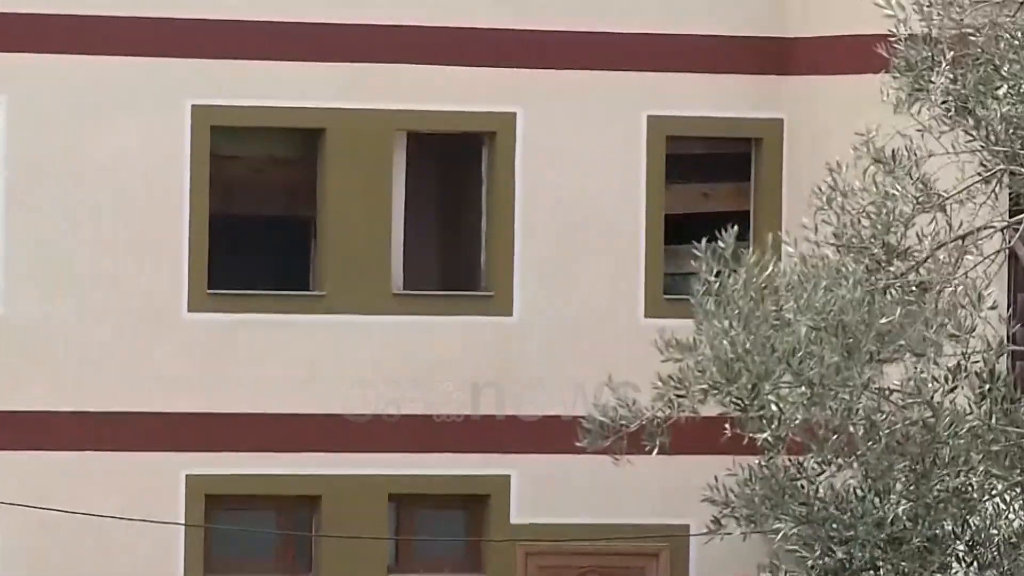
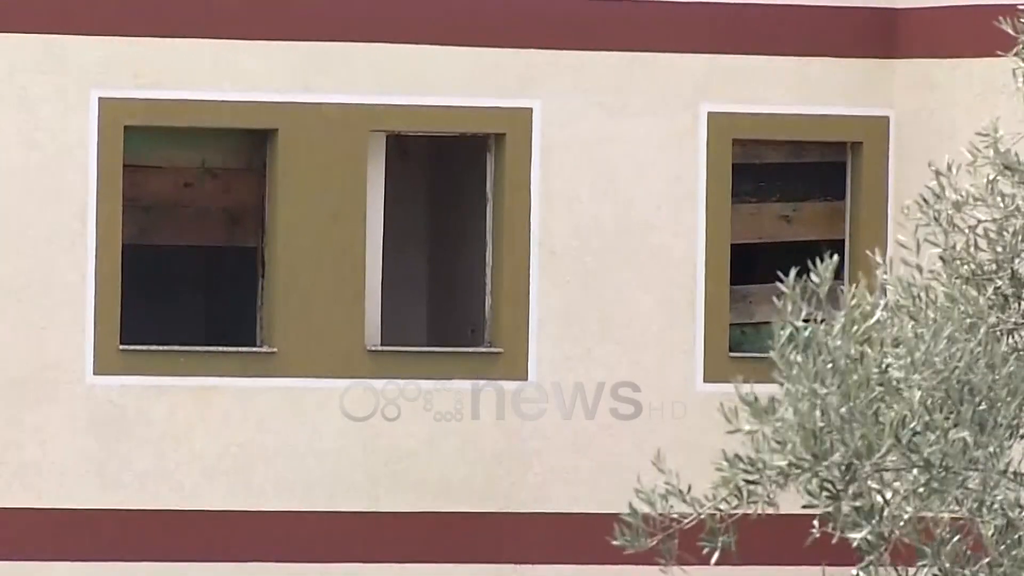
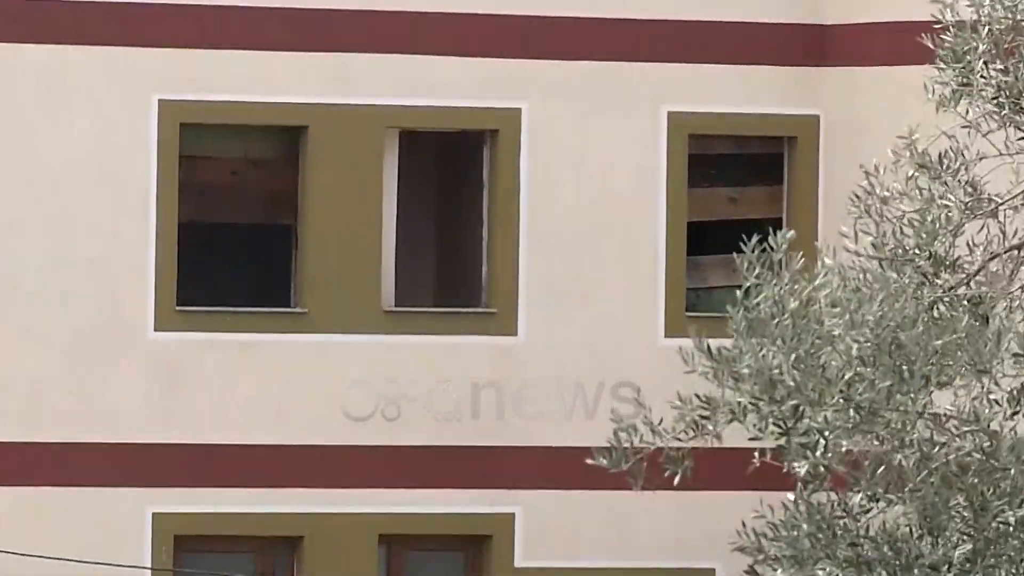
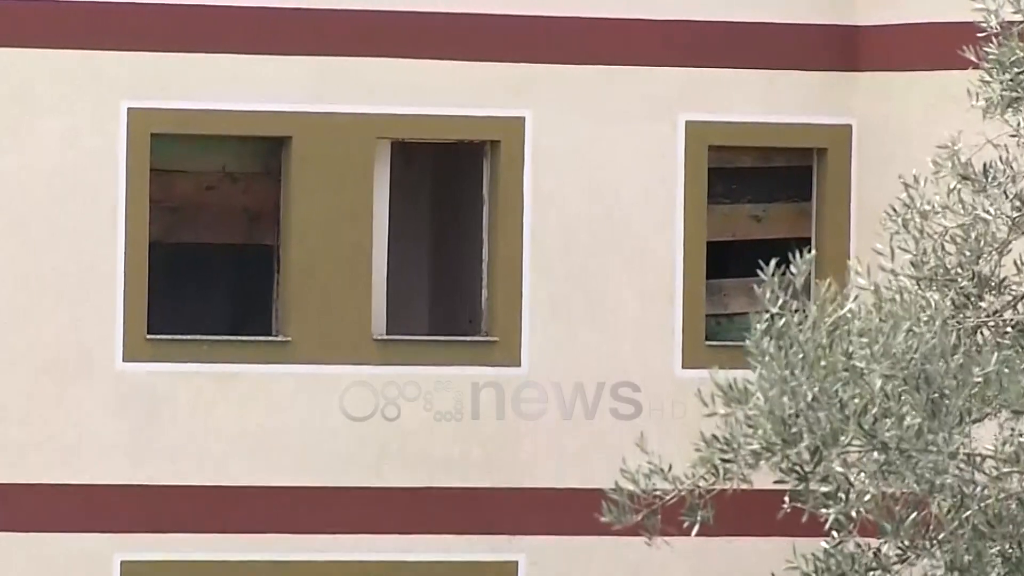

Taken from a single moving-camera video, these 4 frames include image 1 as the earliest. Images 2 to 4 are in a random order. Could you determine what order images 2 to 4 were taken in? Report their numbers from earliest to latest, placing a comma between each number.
3, 4, 2
